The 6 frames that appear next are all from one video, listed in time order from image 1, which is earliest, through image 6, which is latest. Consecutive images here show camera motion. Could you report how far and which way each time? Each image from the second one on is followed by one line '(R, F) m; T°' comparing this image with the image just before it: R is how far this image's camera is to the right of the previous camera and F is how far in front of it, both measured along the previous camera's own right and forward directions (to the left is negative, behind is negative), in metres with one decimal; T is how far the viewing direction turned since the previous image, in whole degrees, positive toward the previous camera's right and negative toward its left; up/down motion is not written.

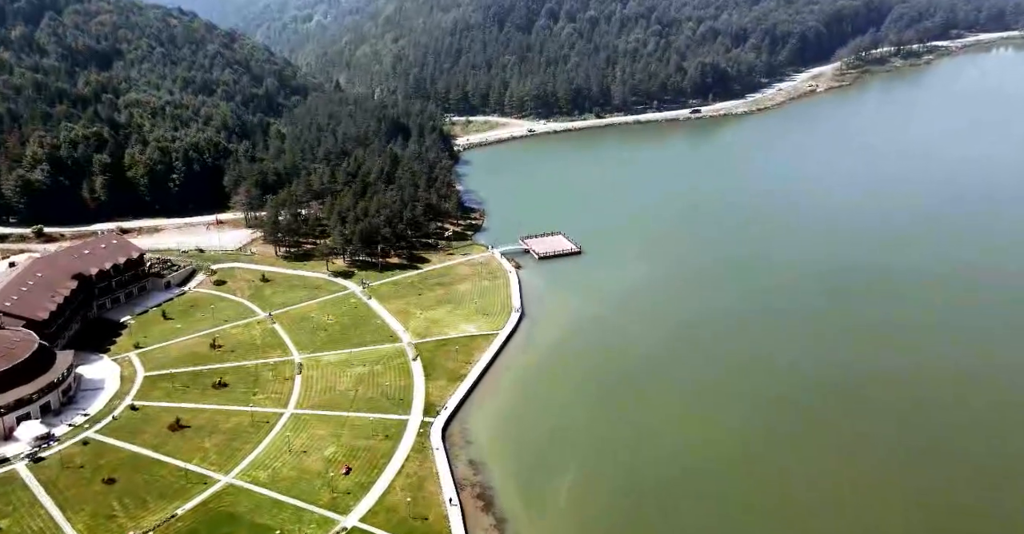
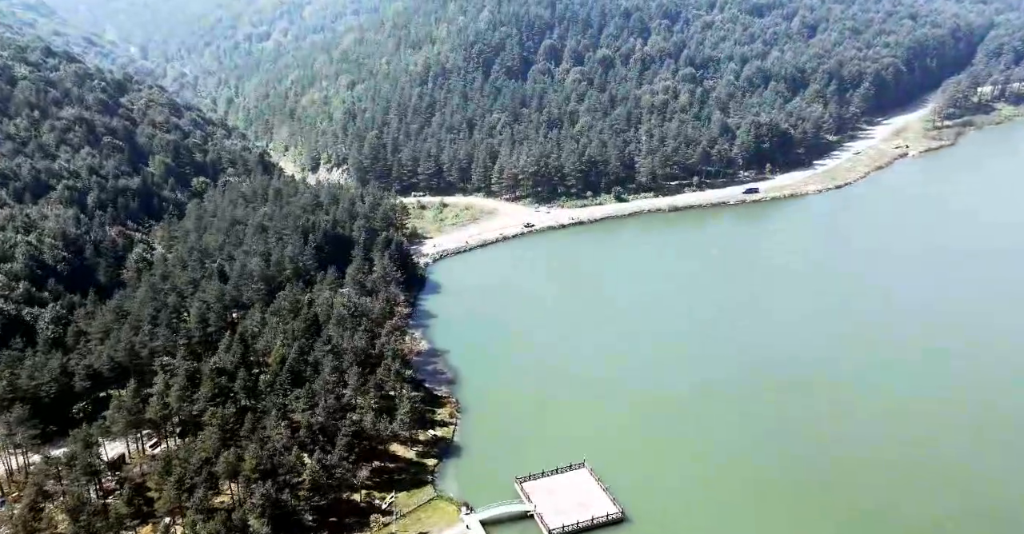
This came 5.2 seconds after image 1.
(+0.2, +41.1) m; +1°
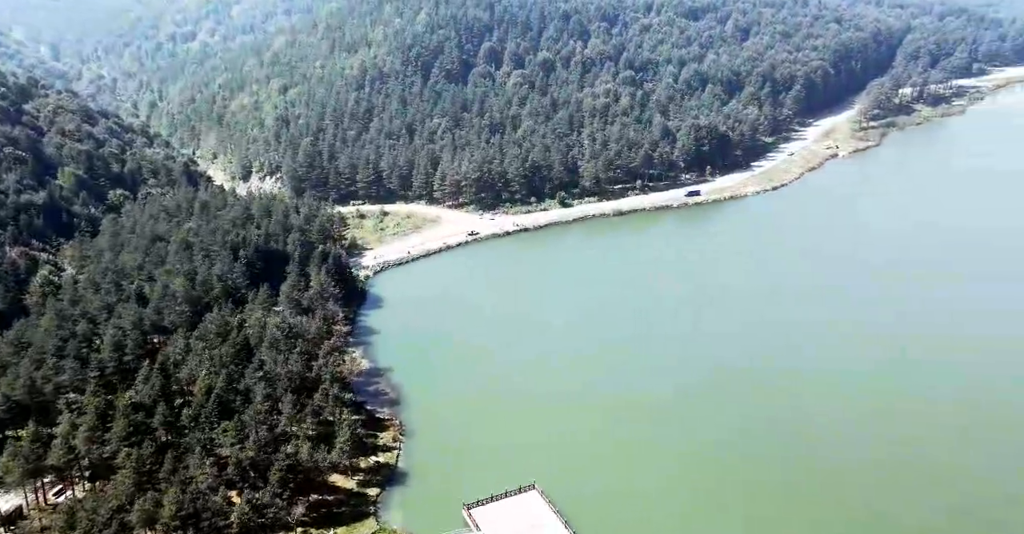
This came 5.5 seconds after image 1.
(0.0, +2.8) m; +4°
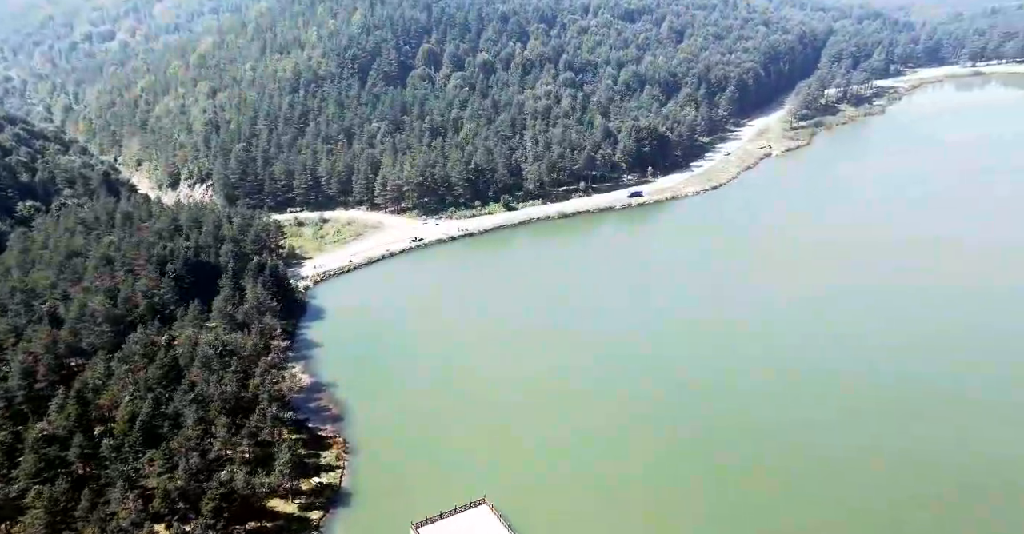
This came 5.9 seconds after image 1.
(-0.3, +2.0) m; +4°
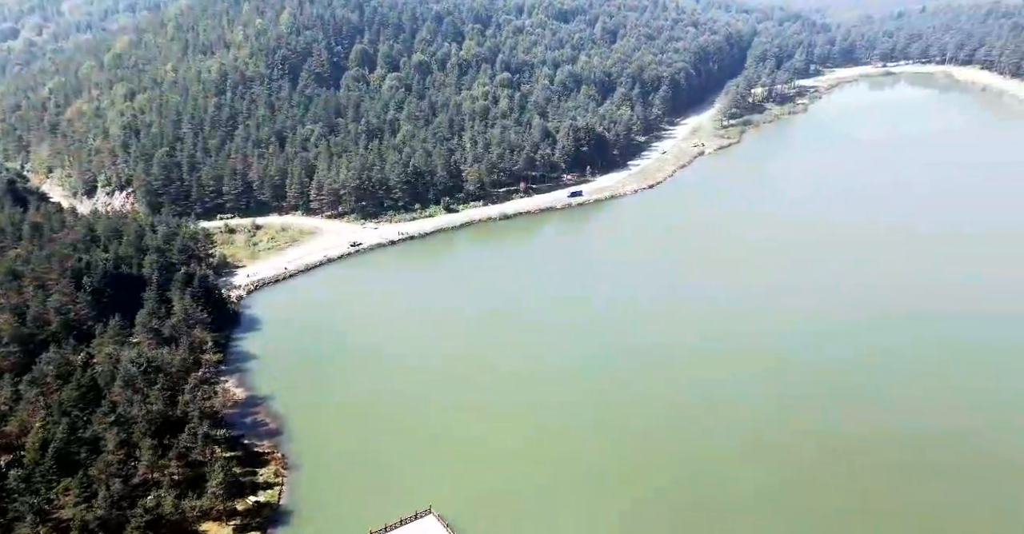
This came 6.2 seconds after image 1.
(-0.2, +1.9) m; +4°
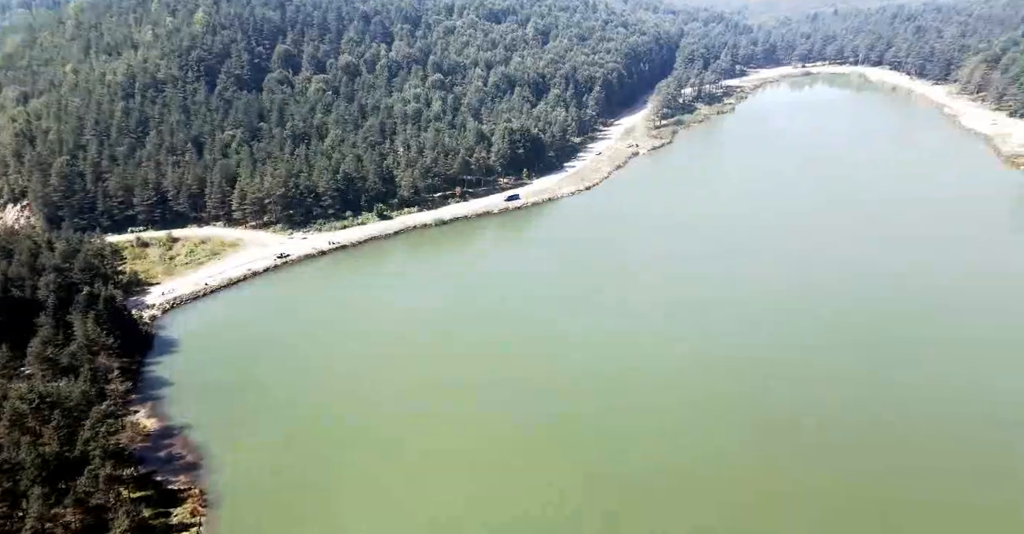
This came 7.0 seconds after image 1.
(+0.1, +3.9) m; +4°
